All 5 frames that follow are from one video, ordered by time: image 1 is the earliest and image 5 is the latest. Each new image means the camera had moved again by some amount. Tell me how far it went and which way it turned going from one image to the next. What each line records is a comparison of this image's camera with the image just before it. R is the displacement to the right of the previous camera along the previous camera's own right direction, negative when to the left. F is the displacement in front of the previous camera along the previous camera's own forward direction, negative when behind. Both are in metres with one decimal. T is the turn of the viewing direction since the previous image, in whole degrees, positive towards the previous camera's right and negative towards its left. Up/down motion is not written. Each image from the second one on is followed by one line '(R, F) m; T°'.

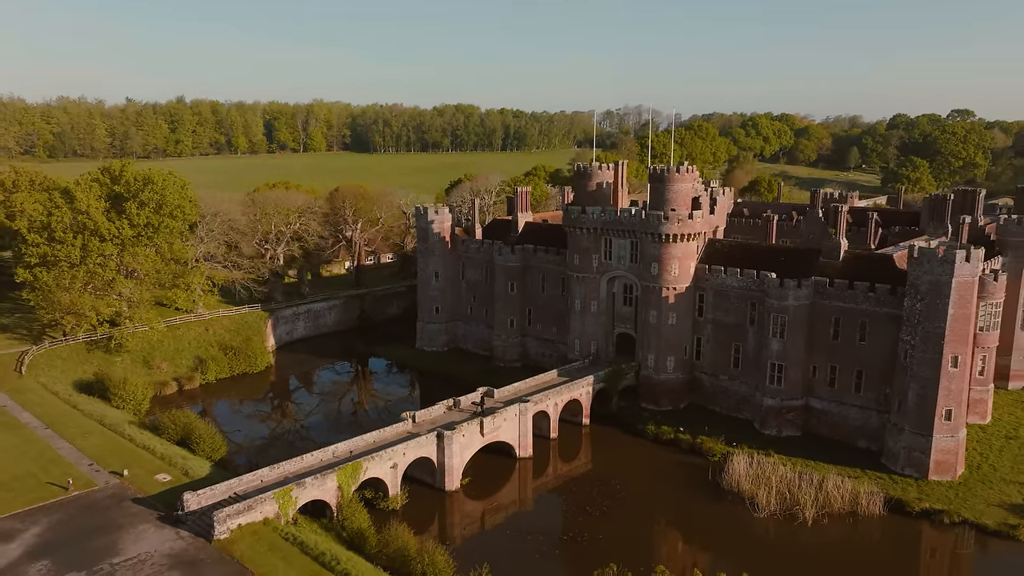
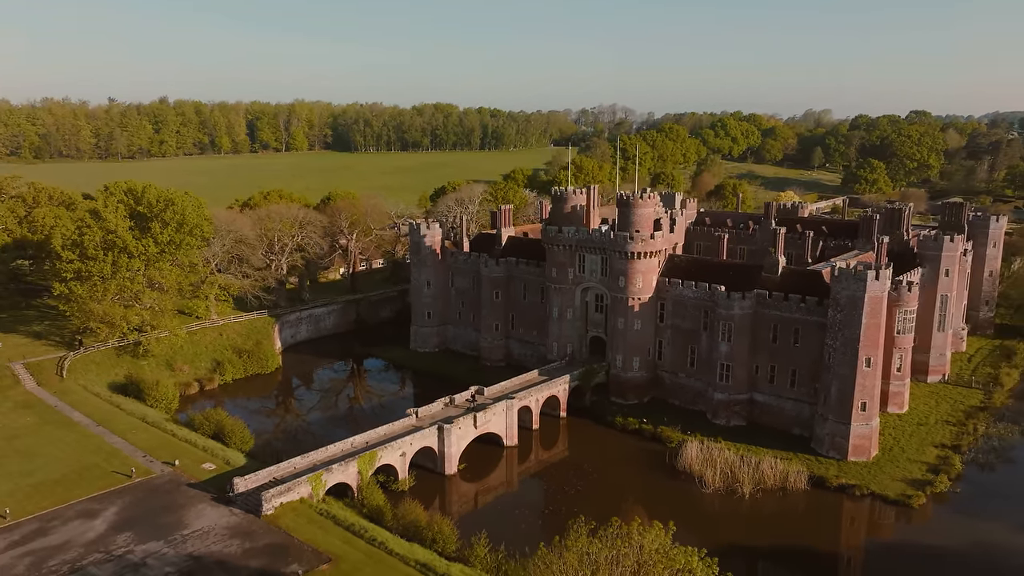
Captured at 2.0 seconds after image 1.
(-0.6, -5.3) m; +2°
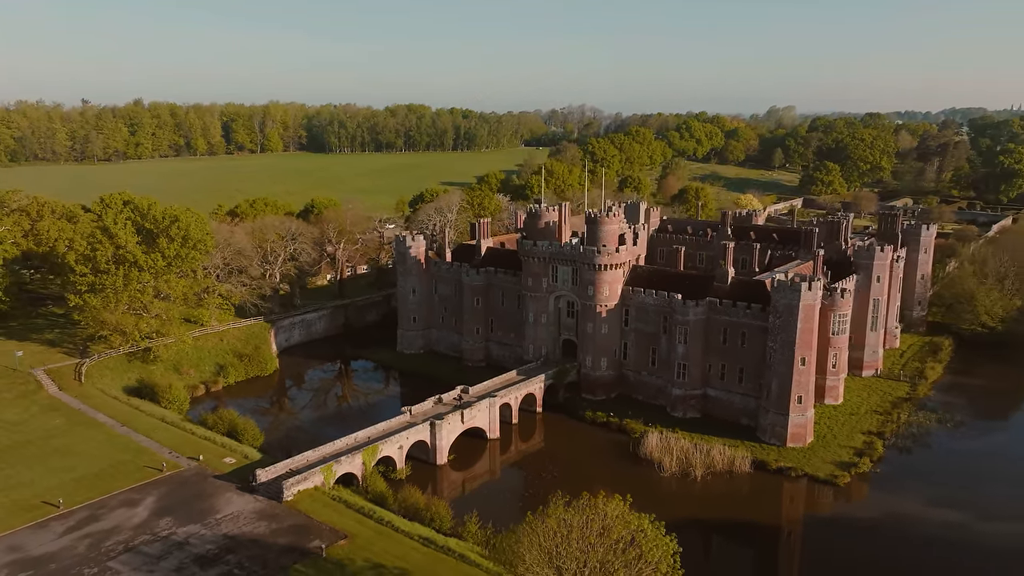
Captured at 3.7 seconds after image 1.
(-0.6, -4.7) m; +2°
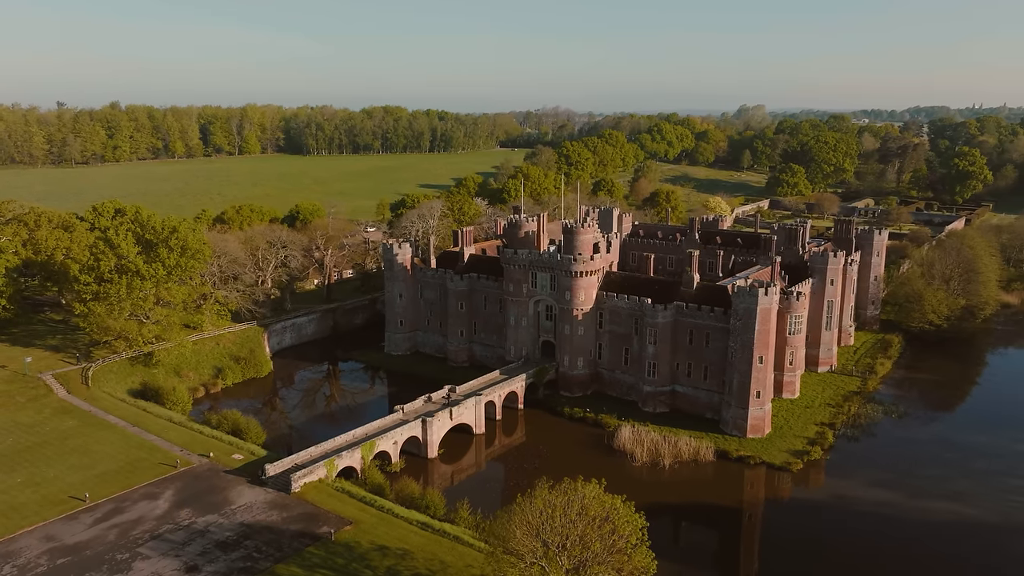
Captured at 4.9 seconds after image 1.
(-0.6, -3.5) m; +2°
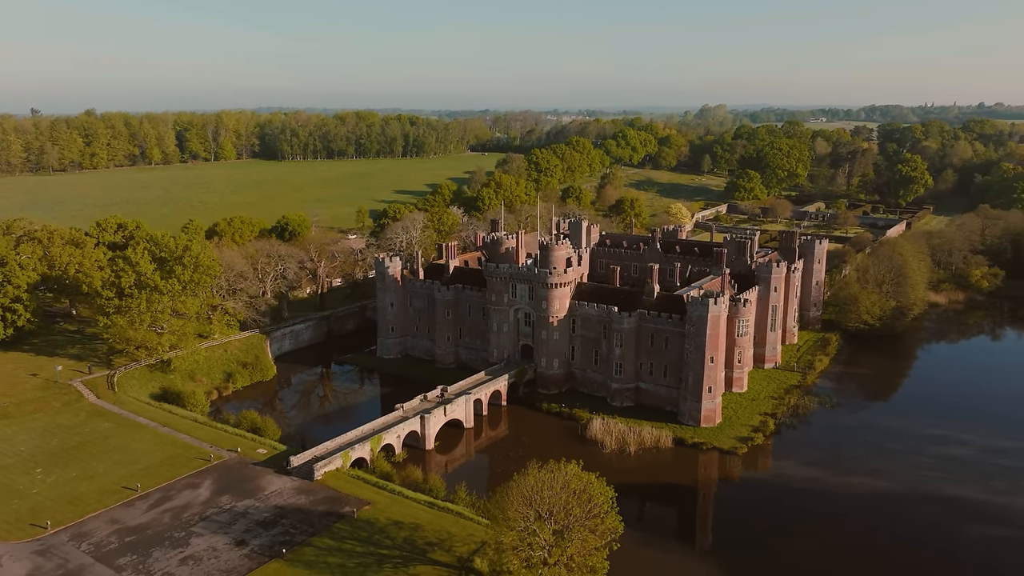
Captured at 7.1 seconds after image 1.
(-1.3, -6.3) m; +3°
